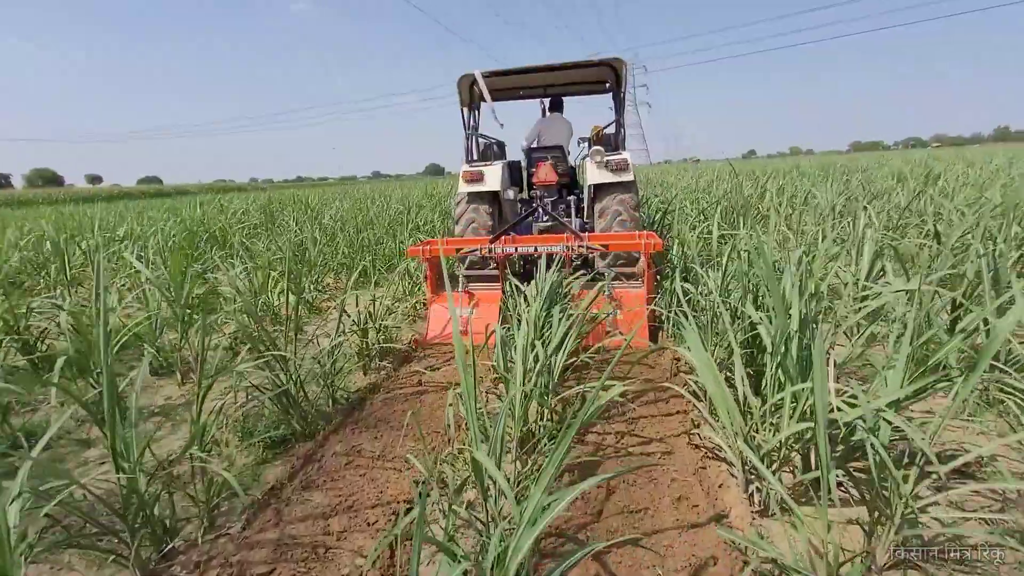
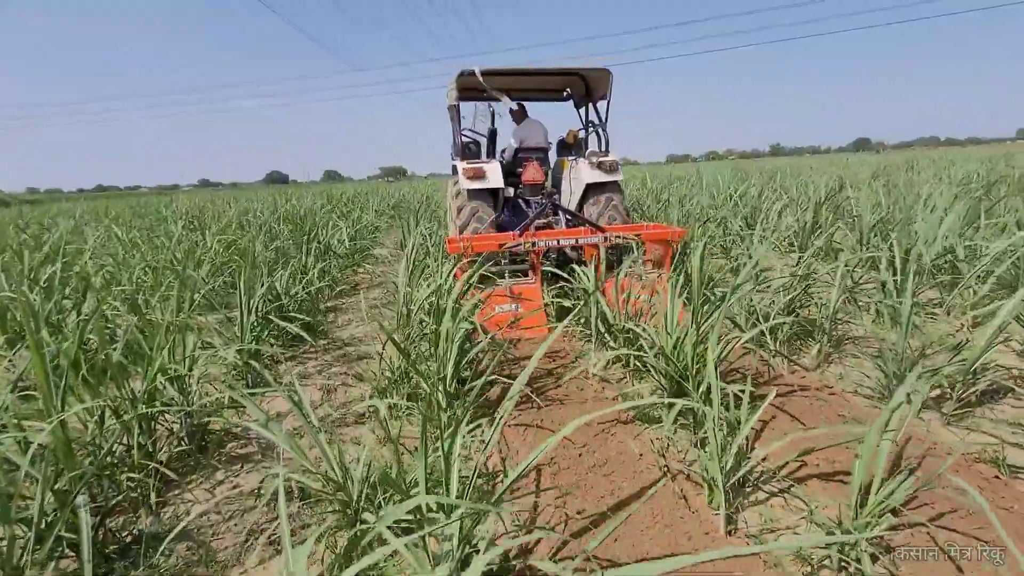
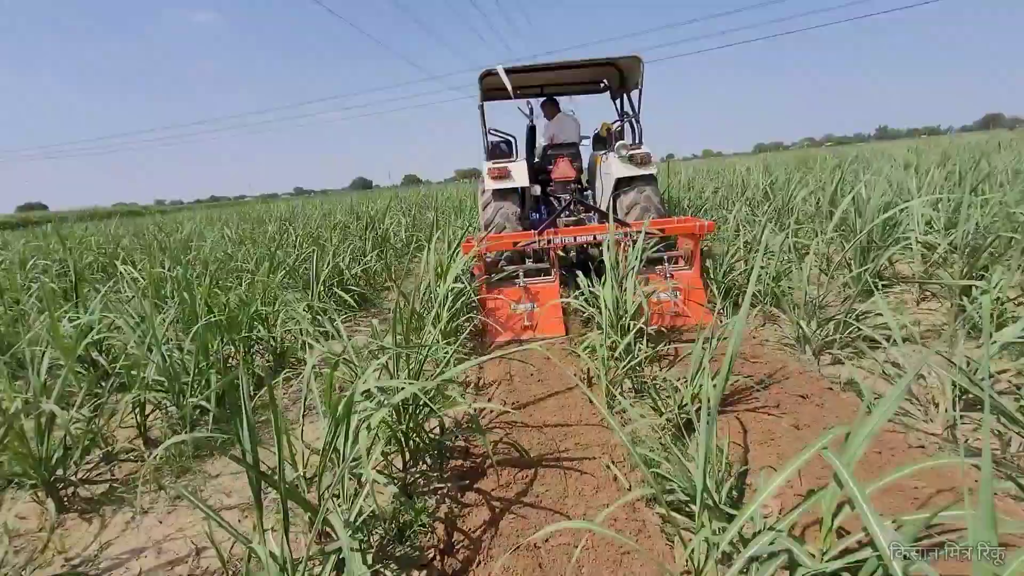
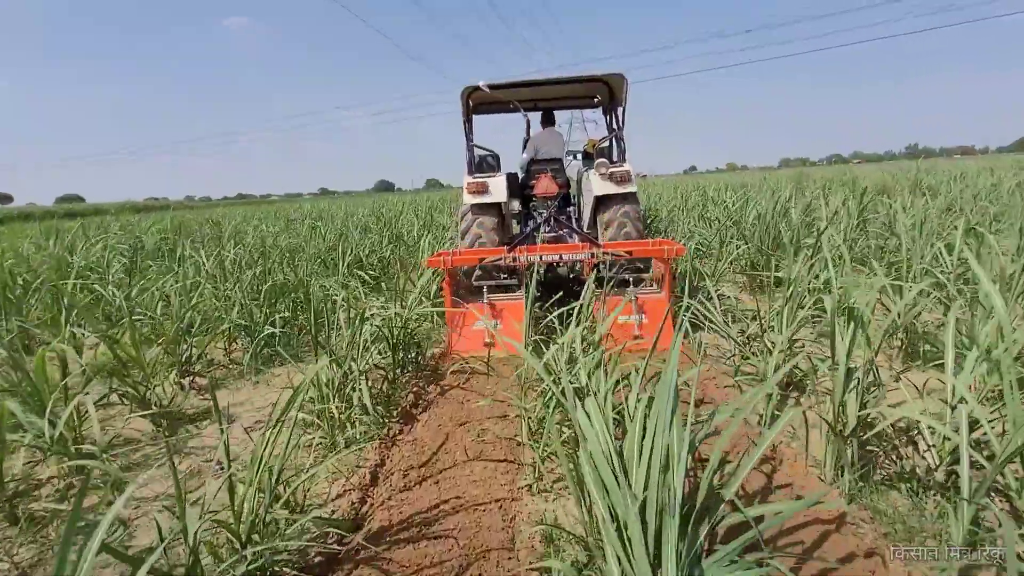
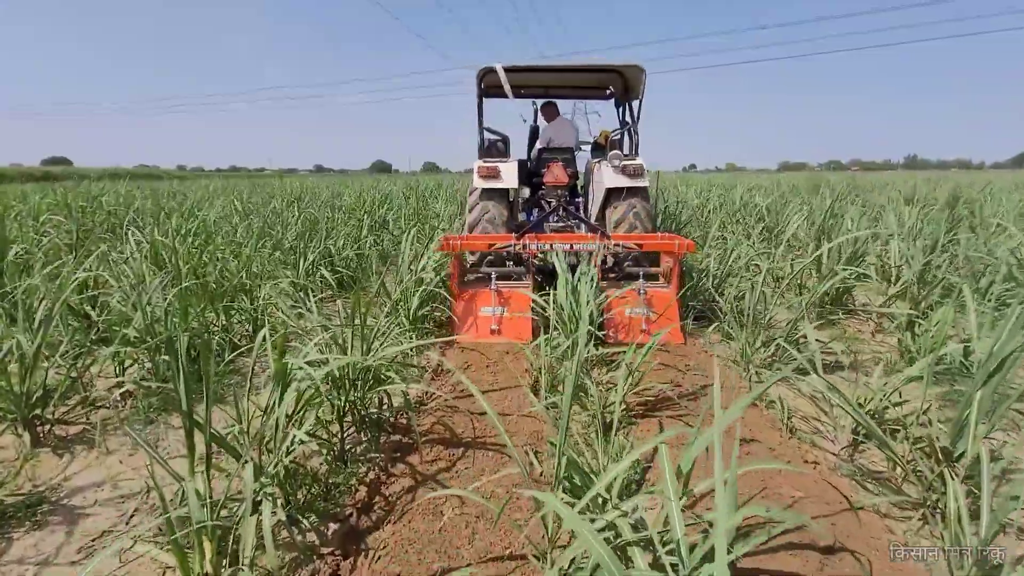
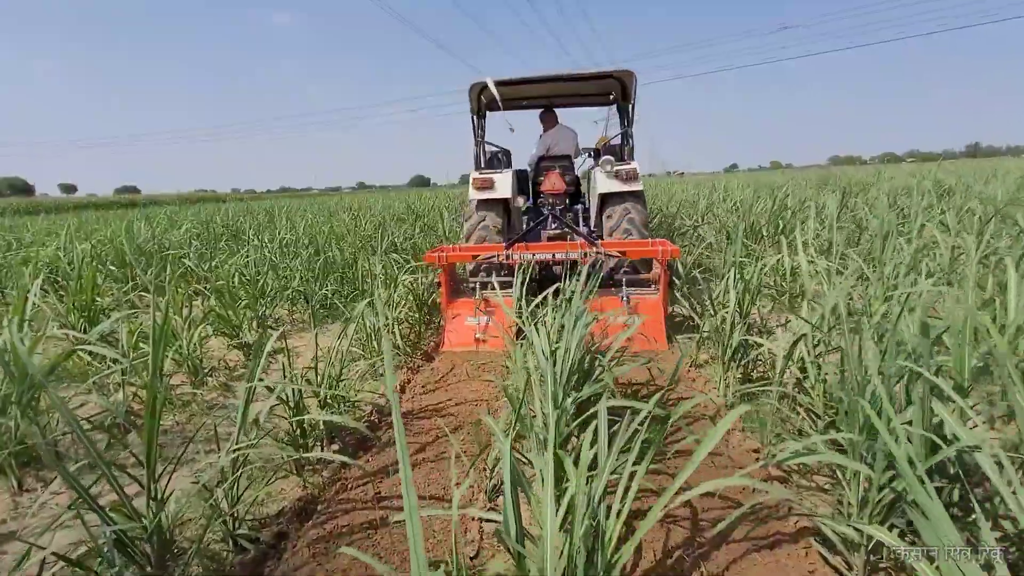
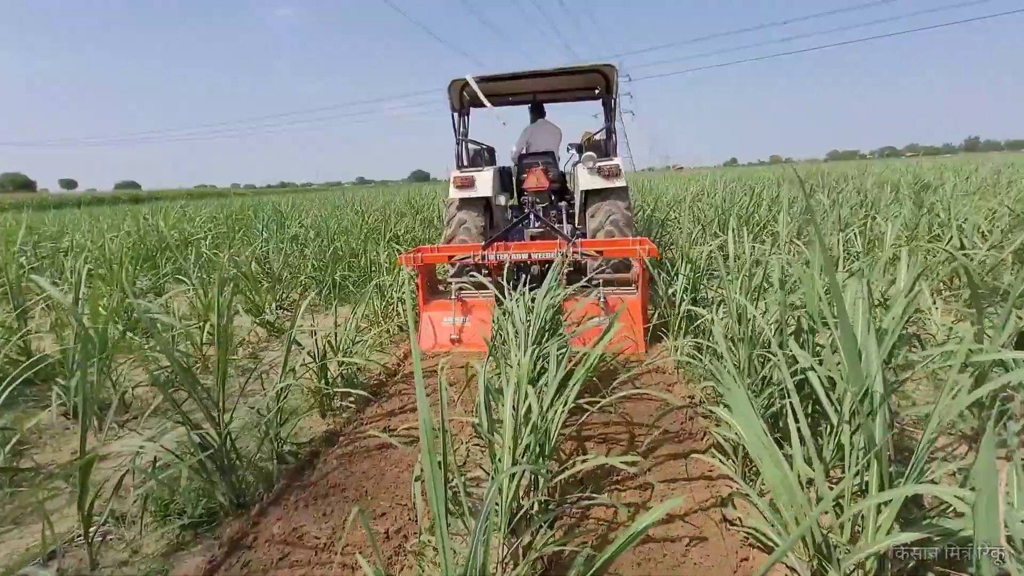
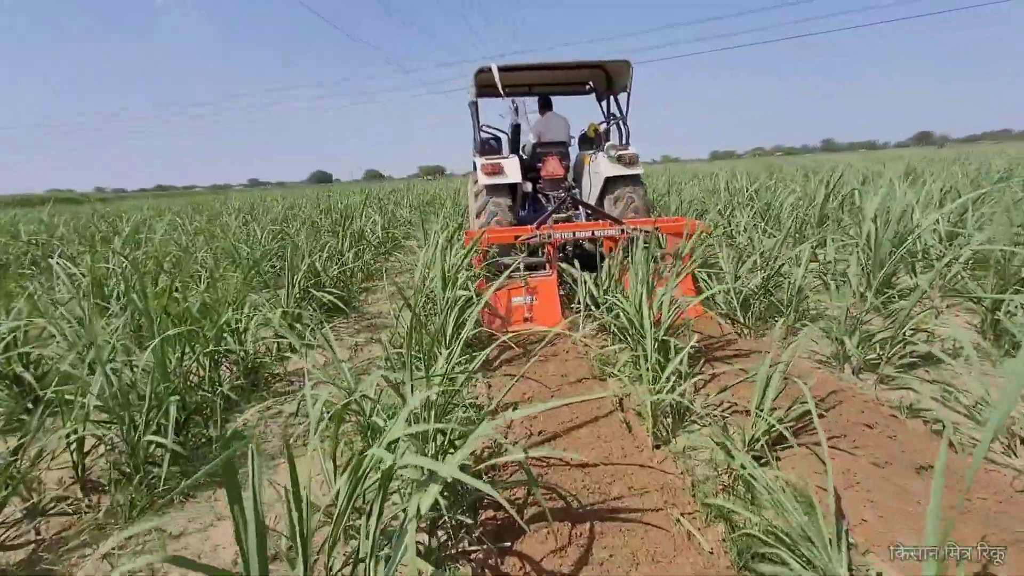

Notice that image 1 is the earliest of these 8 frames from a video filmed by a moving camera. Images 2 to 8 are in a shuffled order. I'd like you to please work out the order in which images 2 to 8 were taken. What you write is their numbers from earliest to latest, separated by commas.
7, 6, 4, 5, 3, 8, 2
